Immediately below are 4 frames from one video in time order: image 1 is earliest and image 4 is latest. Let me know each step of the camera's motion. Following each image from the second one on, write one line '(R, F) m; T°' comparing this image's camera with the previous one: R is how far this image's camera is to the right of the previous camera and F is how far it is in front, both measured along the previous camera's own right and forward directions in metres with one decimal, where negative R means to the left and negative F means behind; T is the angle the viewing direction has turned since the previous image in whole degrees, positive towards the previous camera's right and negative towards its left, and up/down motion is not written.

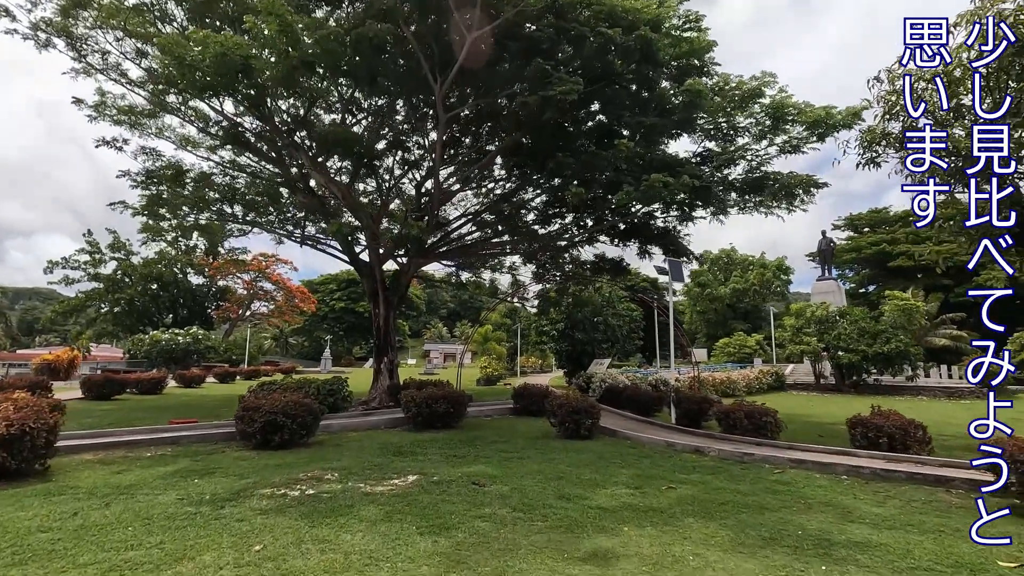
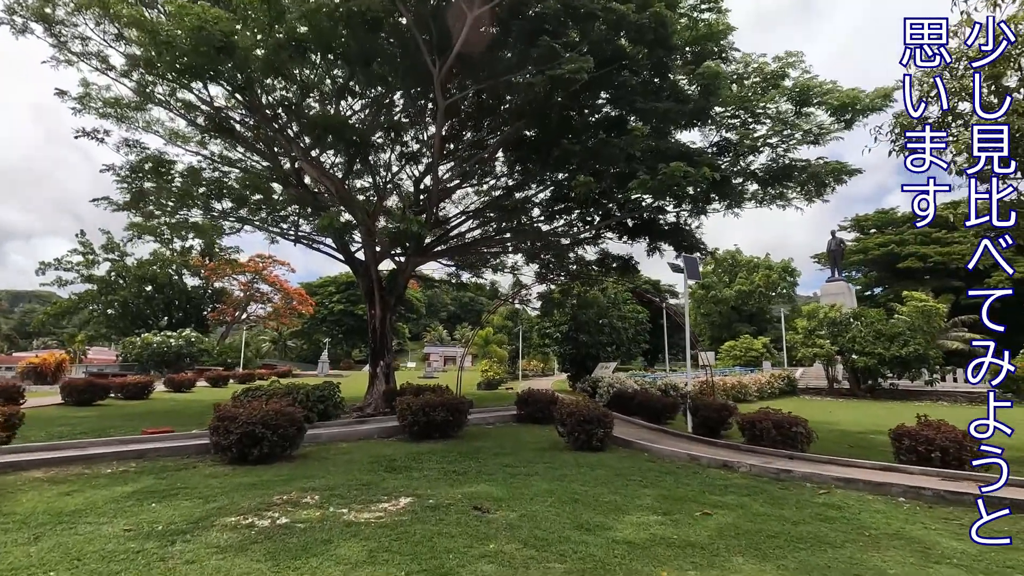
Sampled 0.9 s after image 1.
(-0.1, +0.6) m; 0°
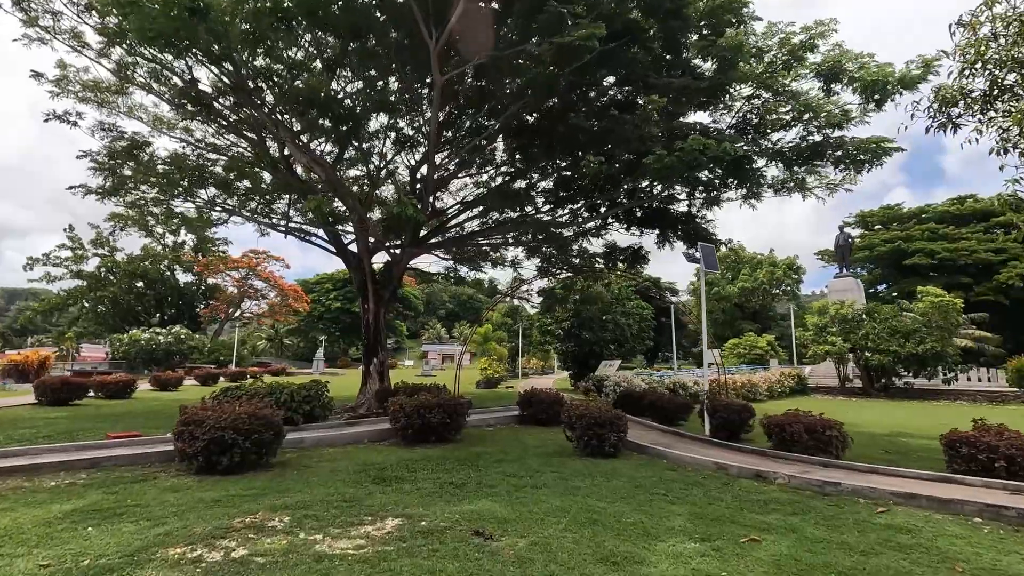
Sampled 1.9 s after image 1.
(-0.1, +0.6) m; 0°
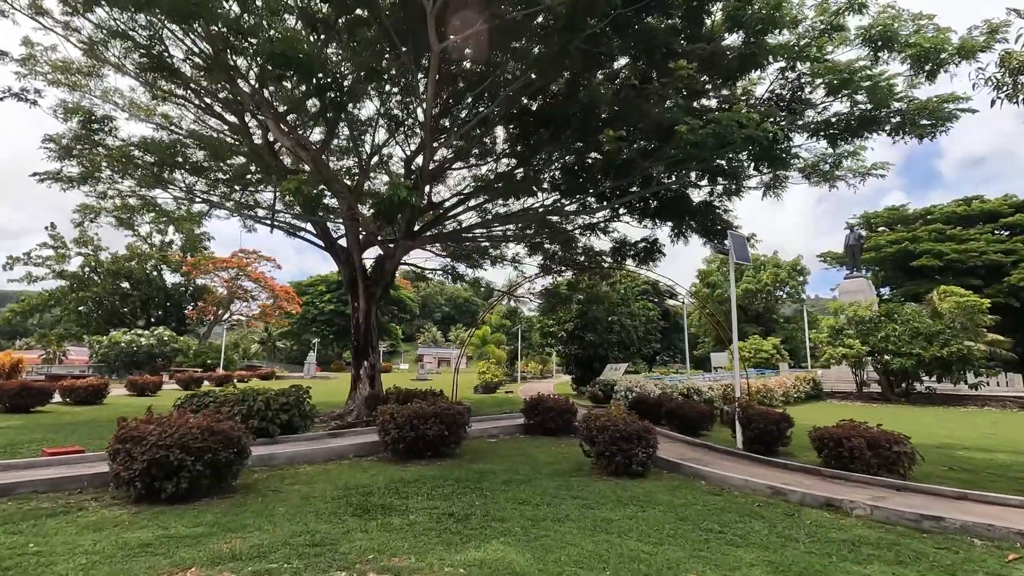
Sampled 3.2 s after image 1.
(-0.1, +0.8) m; 0°
